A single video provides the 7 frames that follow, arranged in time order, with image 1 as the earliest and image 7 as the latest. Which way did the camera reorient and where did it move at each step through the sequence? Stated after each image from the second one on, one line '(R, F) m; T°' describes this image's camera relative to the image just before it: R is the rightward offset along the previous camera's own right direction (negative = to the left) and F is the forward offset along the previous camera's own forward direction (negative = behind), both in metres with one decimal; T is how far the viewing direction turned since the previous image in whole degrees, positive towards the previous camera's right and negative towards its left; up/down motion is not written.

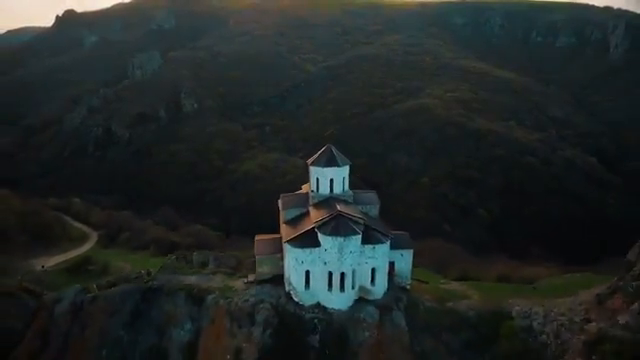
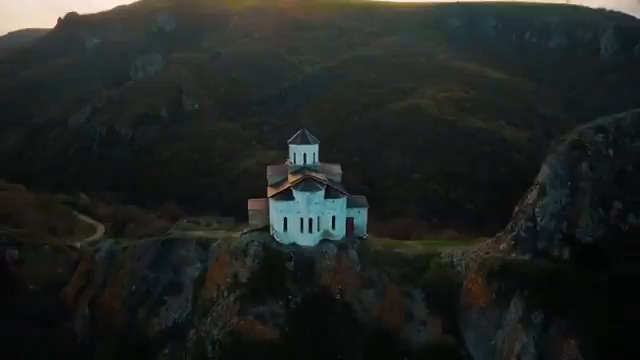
(+1.2, -4.8) m; 0°
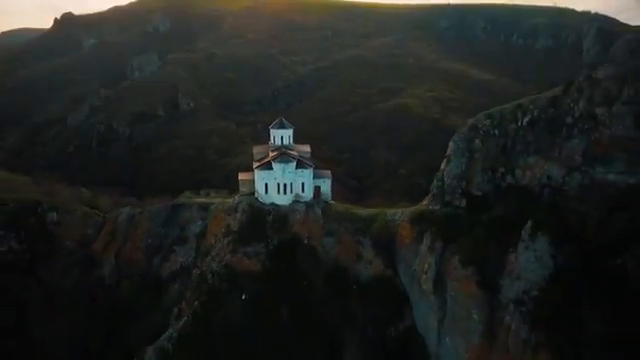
(+1.4, -5.8) m; +1°
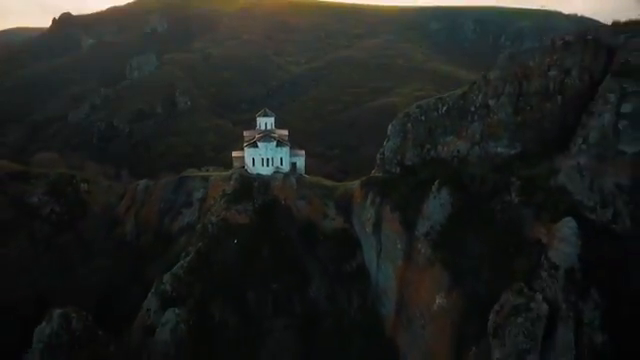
(+1.8, -7.1) m; +1°
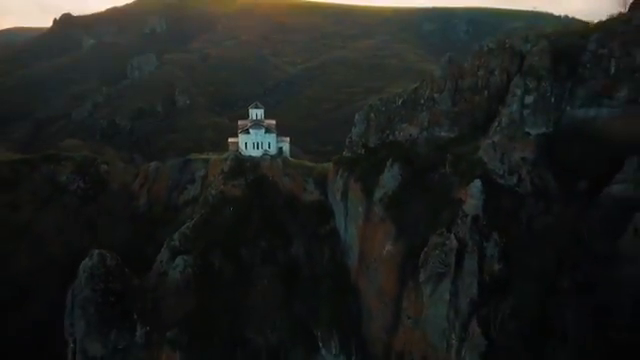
(+1.7, -6.4) m; 0°
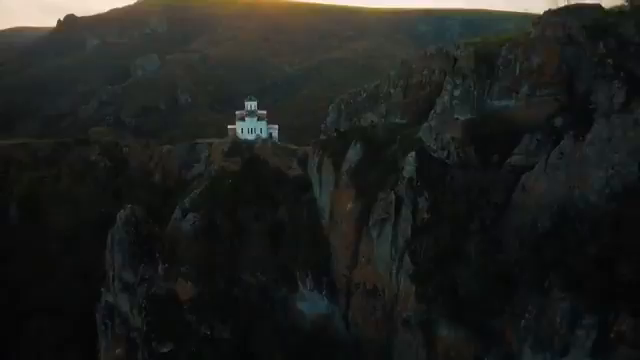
(+2.1, -8.6) m; 0°
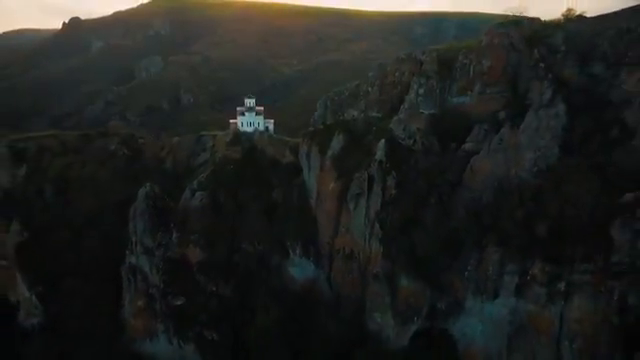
(+1.5, -7.1) m; 0°
